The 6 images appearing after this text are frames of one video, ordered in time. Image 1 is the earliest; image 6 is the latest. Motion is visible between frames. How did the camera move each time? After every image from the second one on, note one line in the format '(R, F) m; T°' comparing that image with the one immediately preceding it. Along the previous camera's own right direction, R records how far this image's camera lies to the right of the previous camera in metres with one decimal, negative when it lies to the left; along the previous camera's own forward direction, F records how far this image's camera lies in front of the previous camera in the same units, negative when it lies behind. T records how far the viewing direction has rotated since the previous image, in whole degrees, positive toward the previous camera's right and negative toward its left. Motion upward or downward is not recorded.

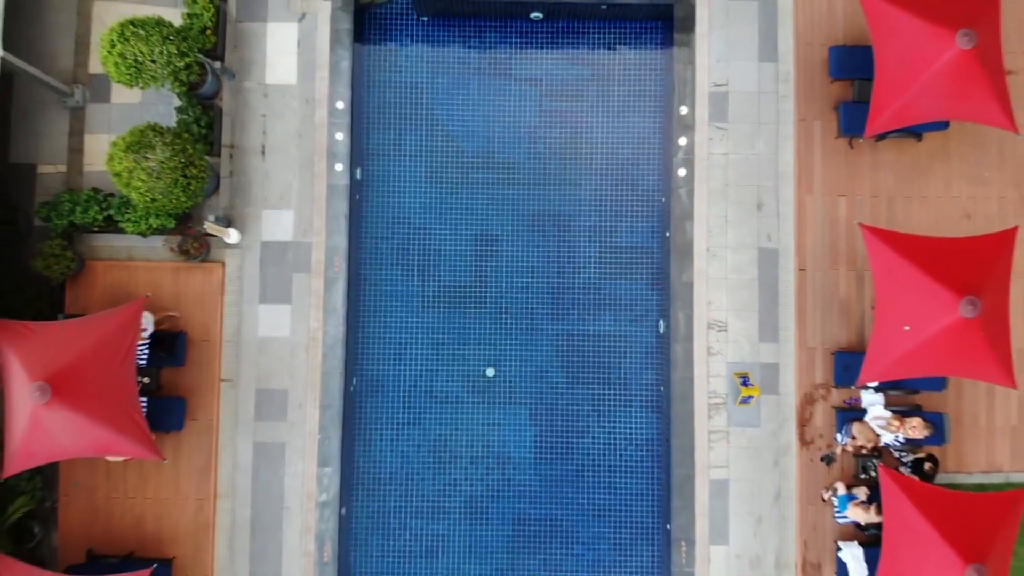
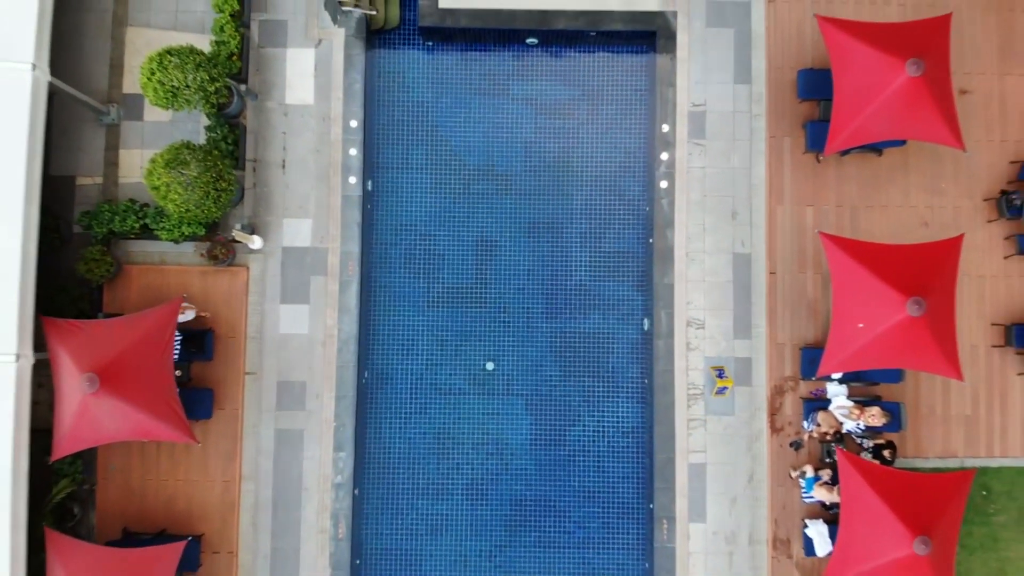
(0.0, -0.9) m; 0°
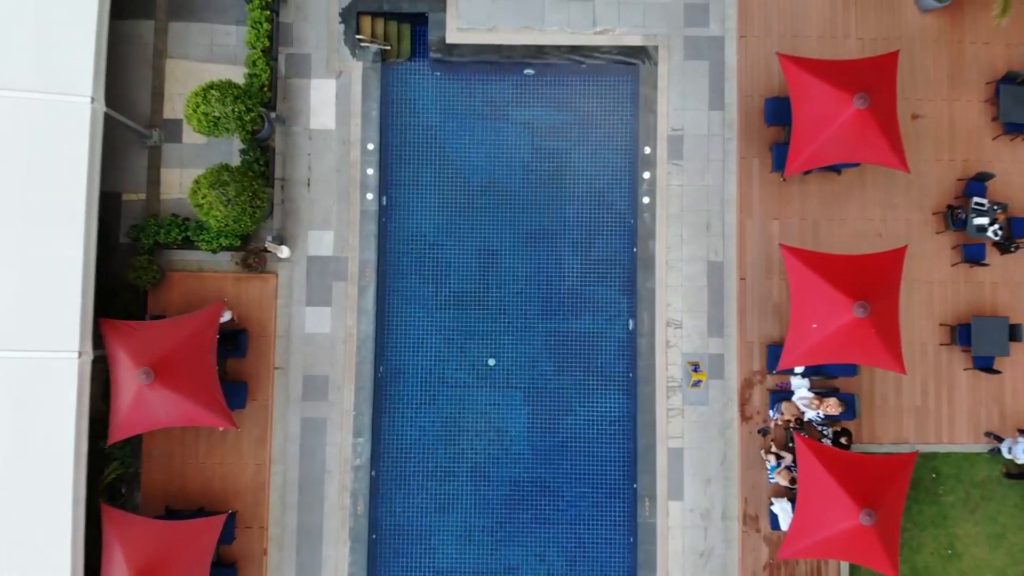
(0.0, -1.2) m; 0°
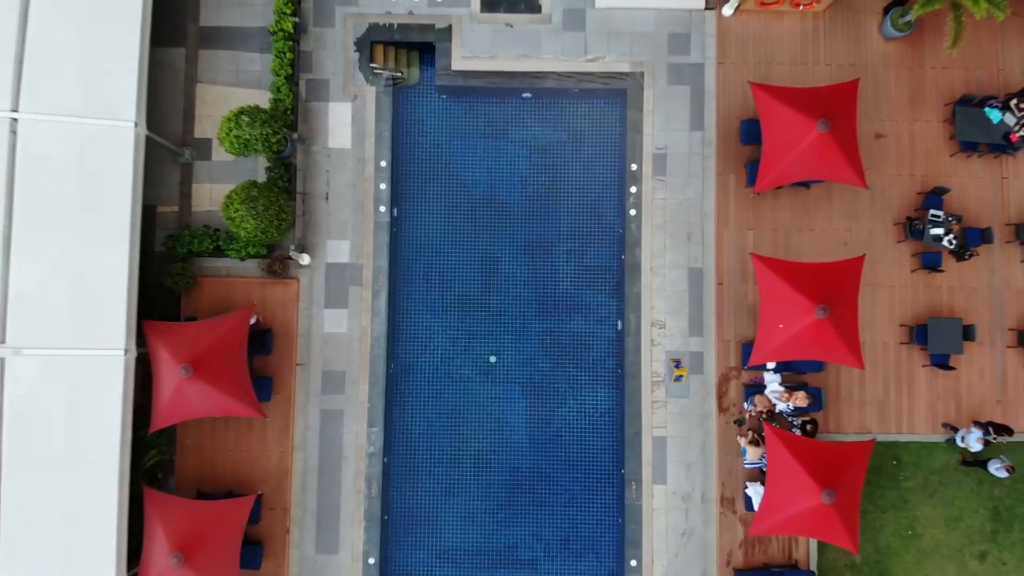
(0.0, -1.1) m; 0°
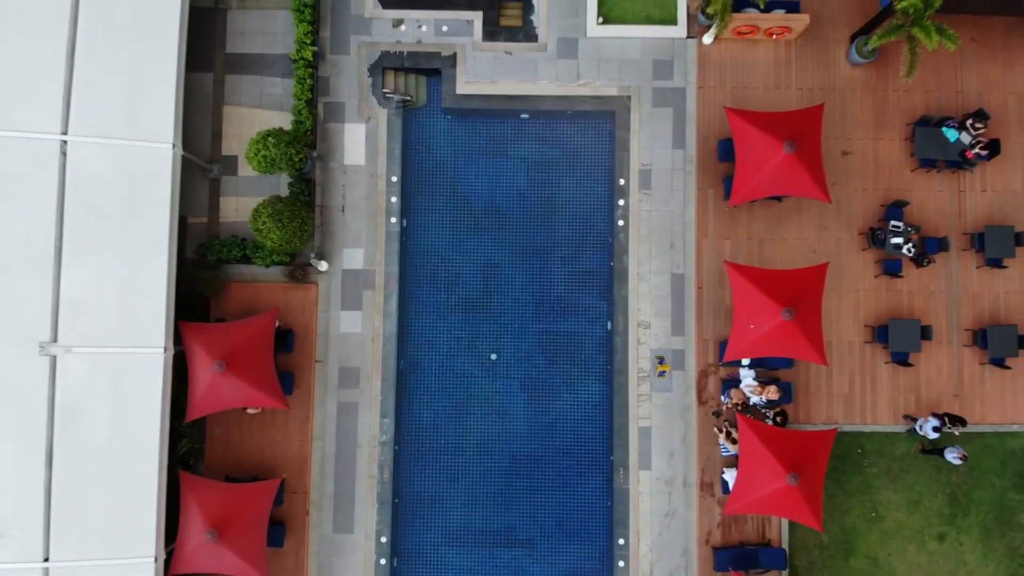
(0.0, -1.2) m; 0°
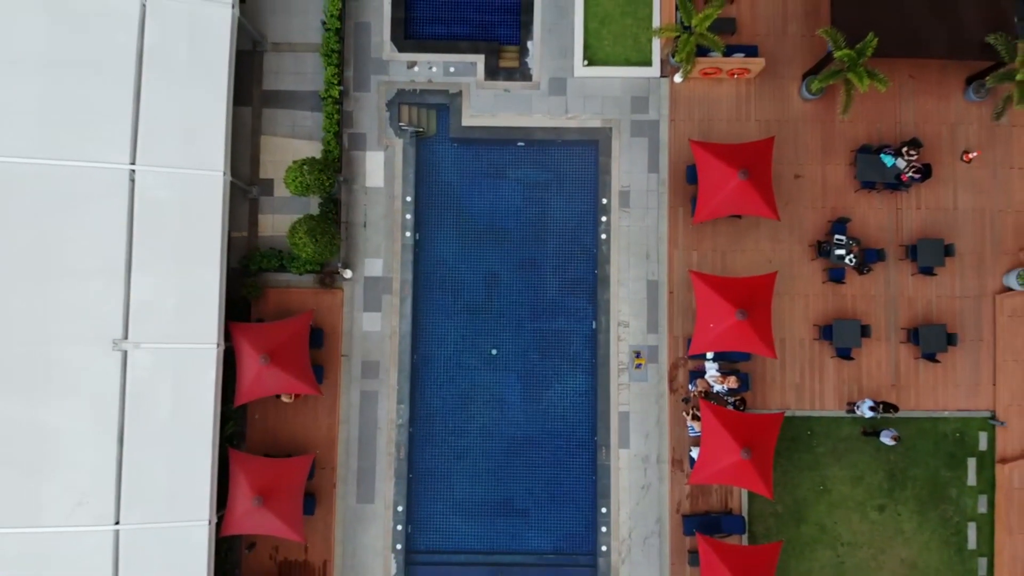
(0.0, -2.2) m; 0°
